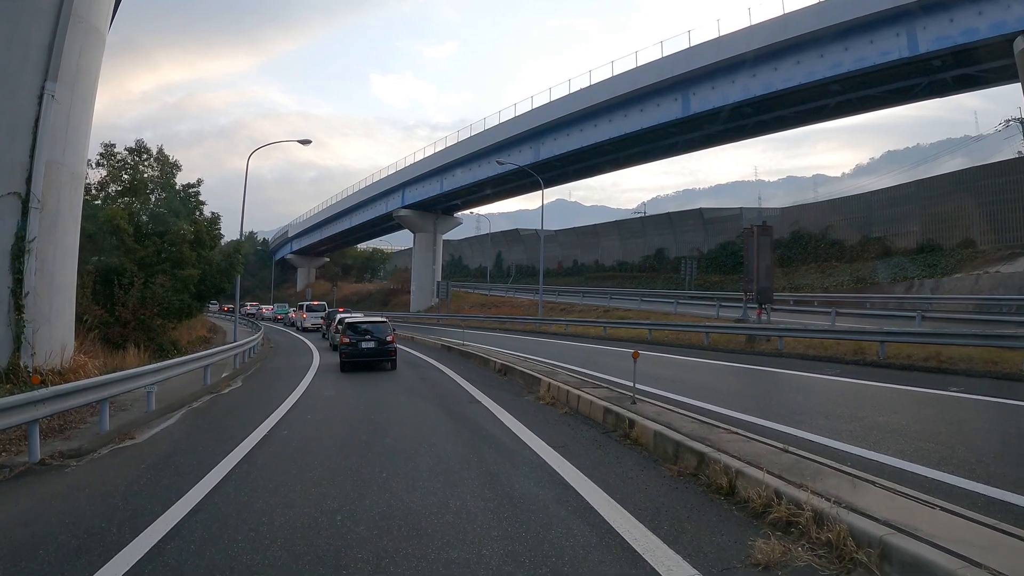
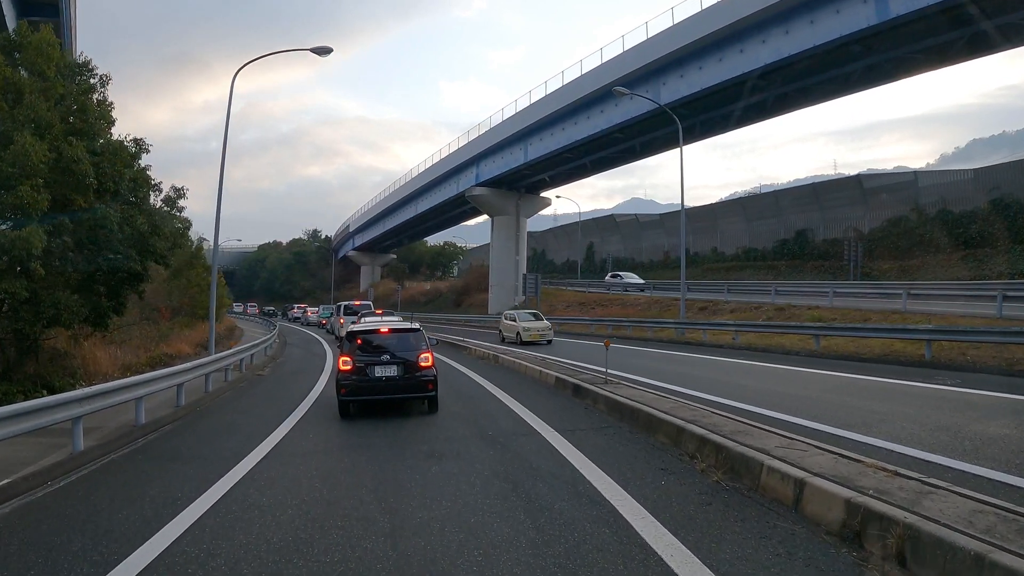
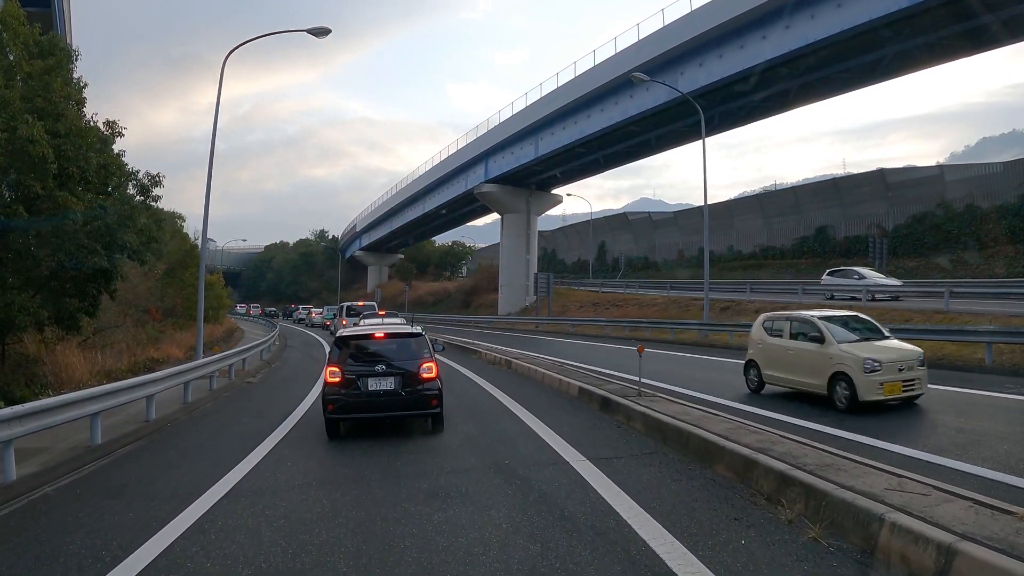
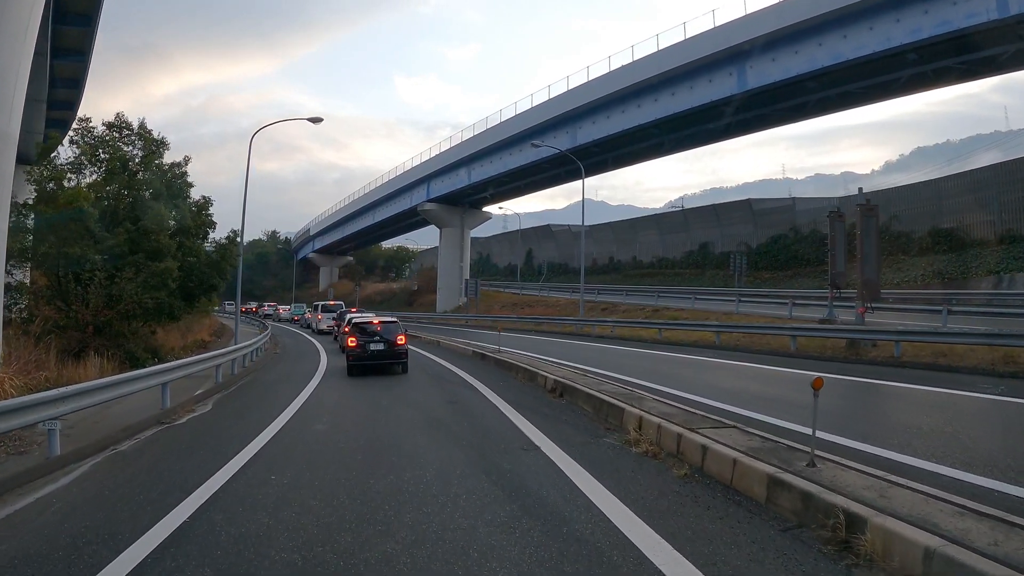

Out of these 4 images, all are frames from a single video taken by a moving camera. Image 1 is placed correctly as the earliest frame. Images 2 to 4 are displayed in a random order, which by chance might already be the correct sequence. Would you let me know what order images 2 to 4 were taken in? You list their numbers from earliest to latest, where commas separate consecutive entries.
4, 2, 3
